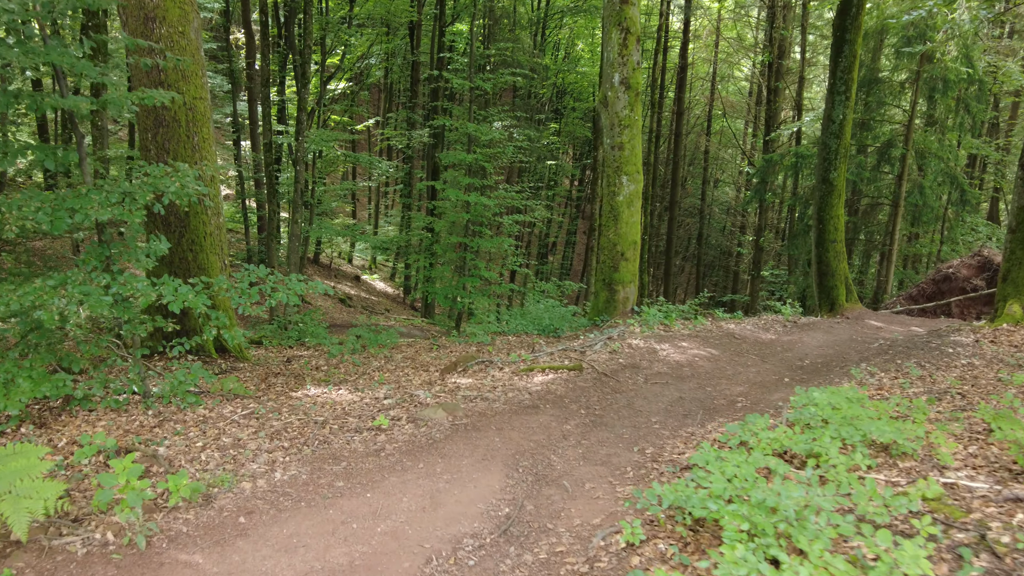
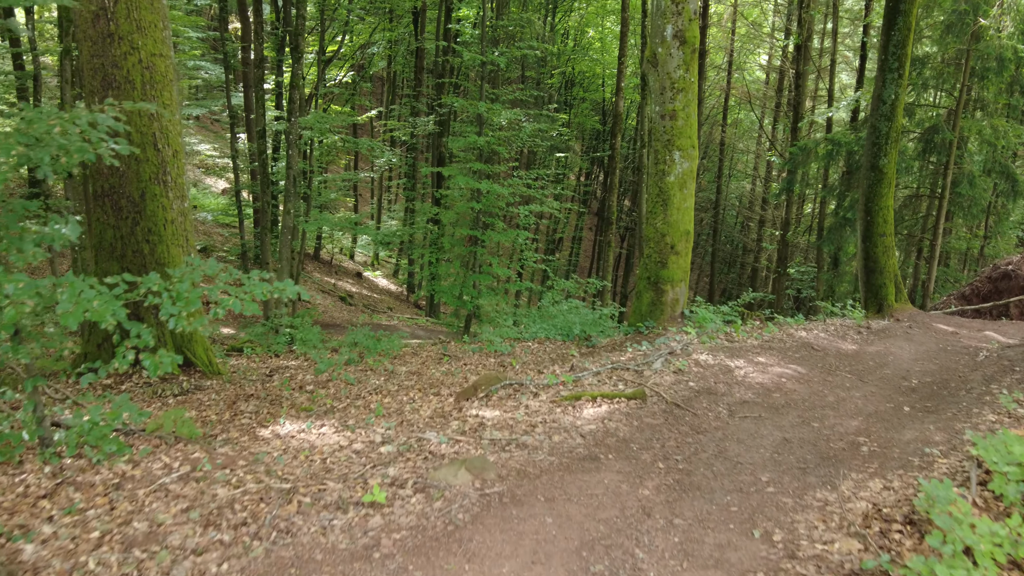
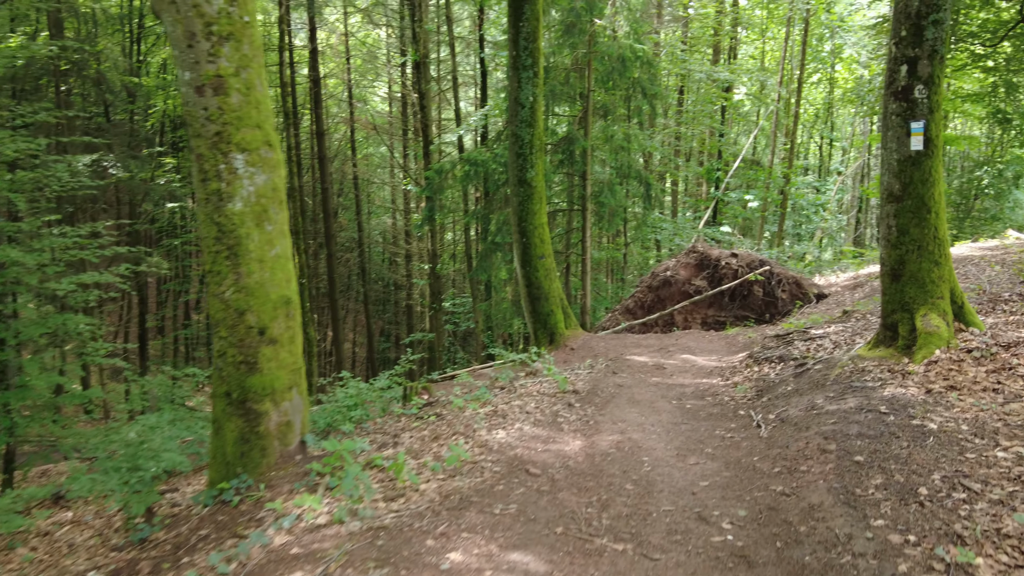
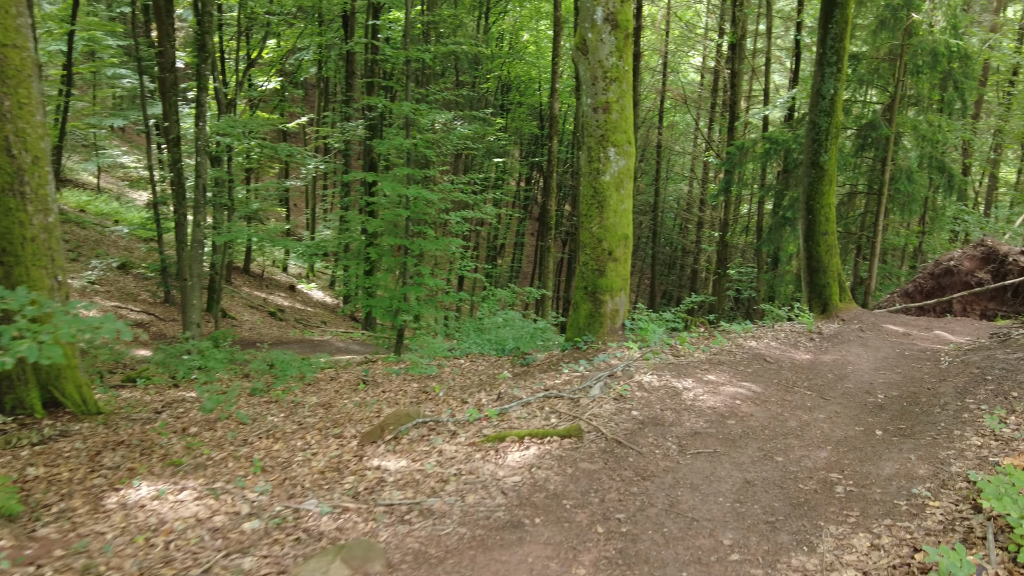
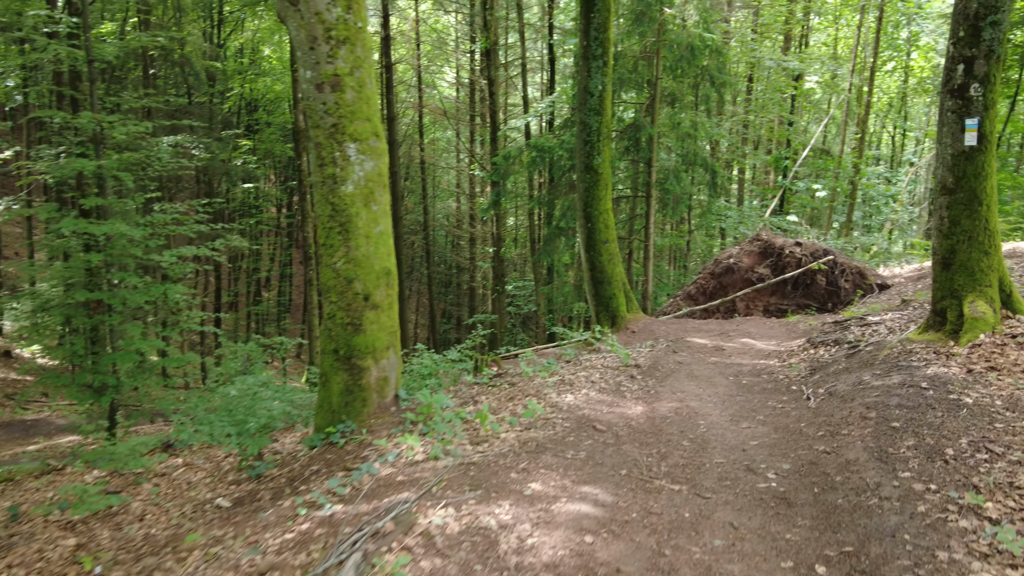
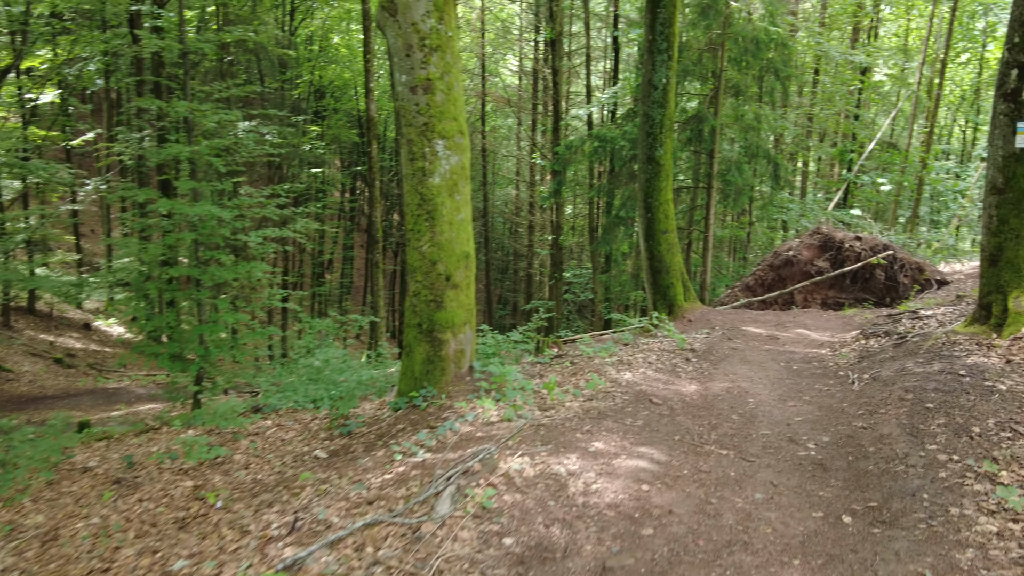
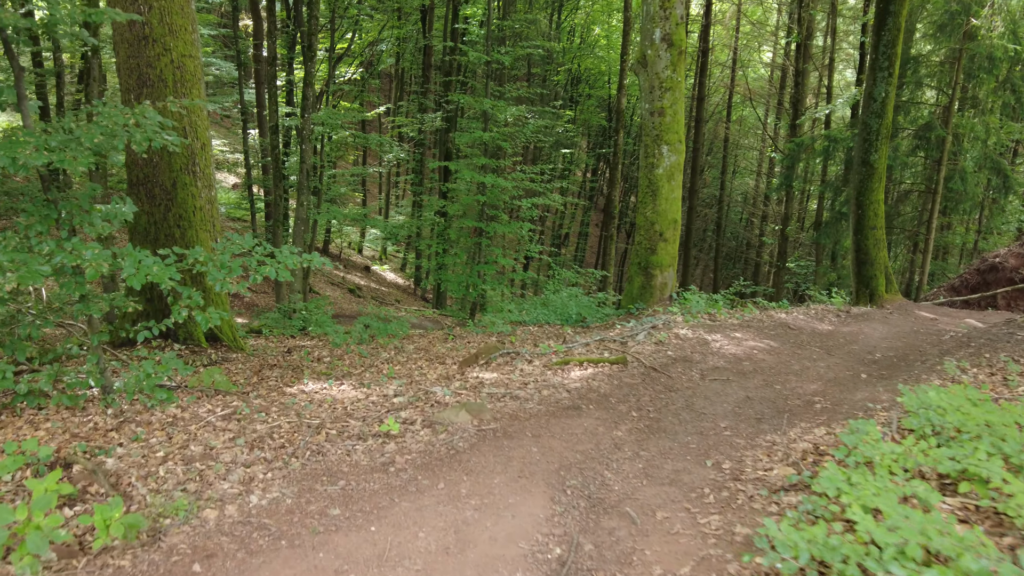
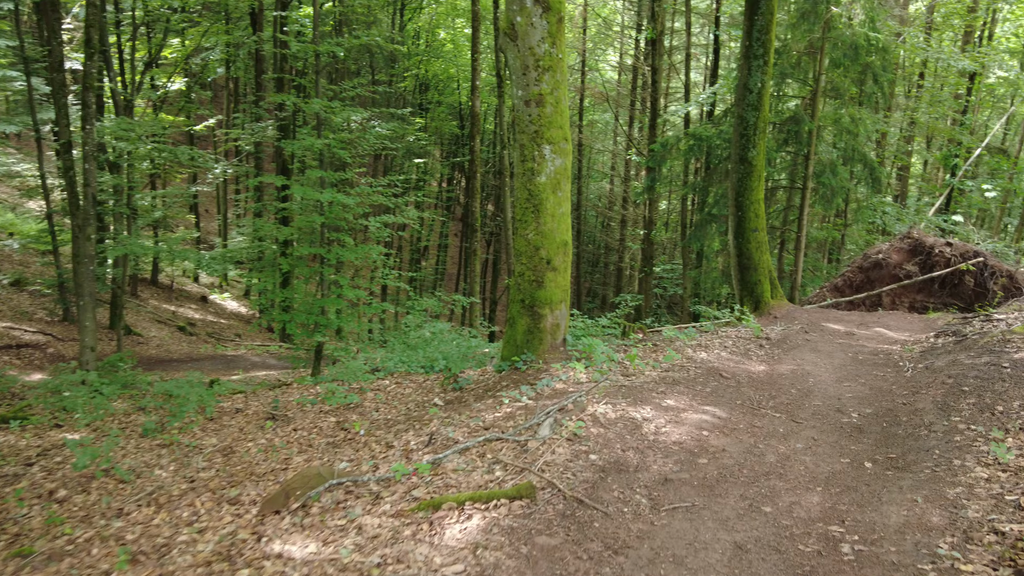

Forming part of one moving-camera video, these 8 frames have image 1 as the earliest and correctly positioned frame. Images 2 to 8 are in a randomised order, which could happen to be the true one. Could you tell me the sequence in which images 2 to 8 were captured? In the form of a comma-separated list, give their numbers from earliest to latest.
7, 2, 4, 8, 6, 5, 3
